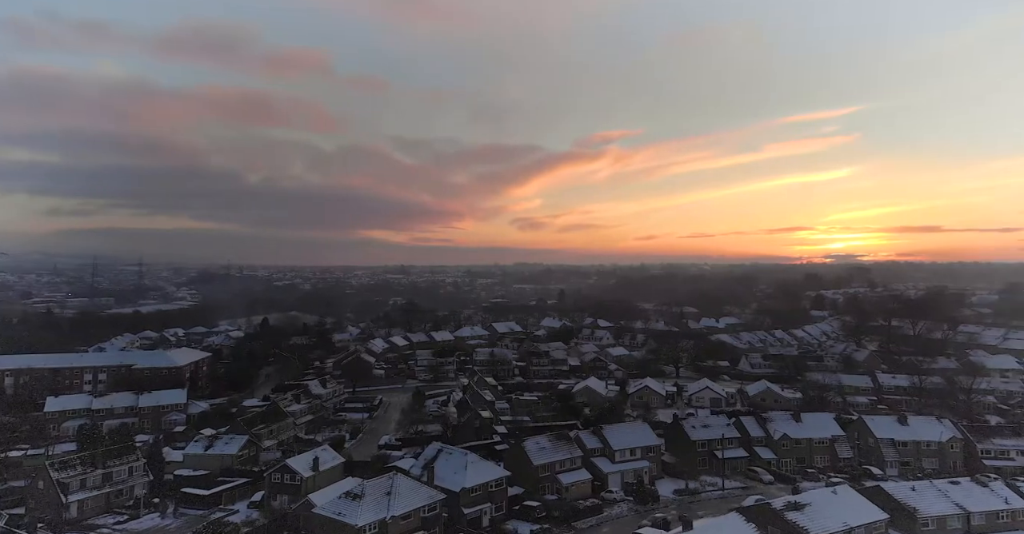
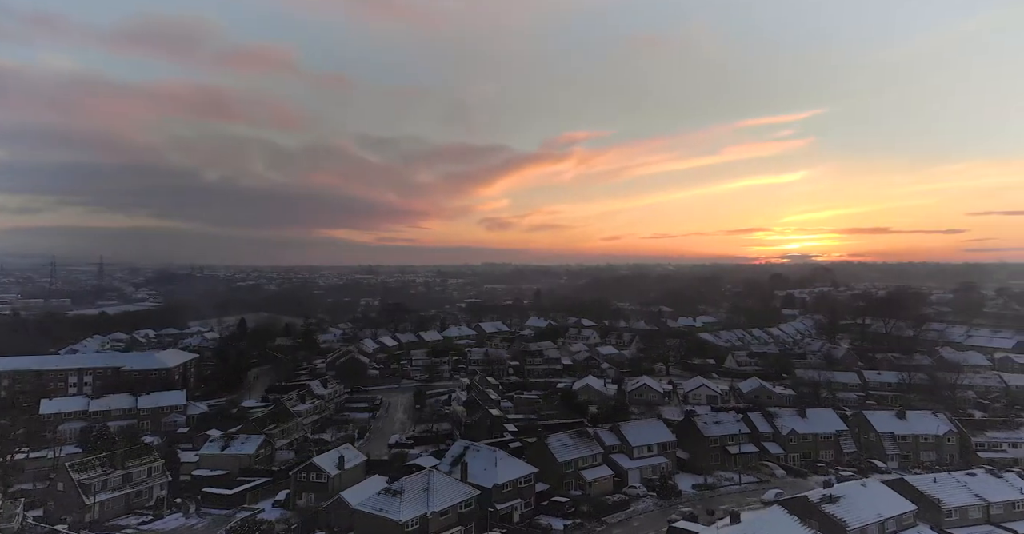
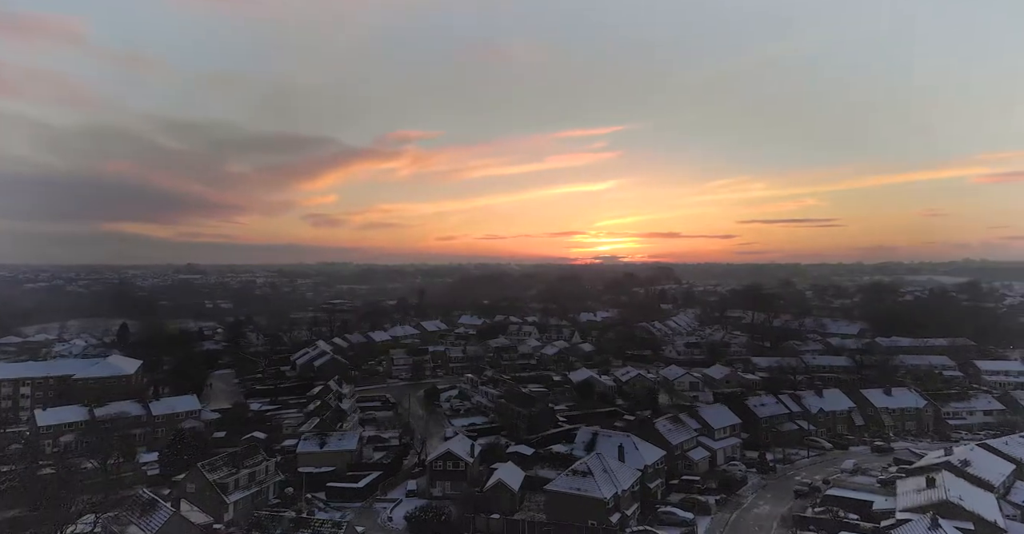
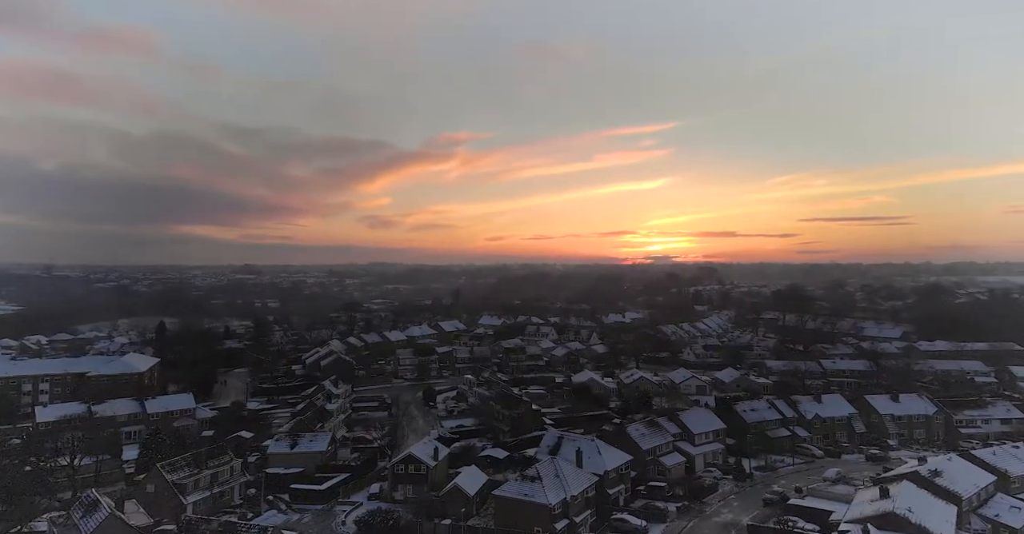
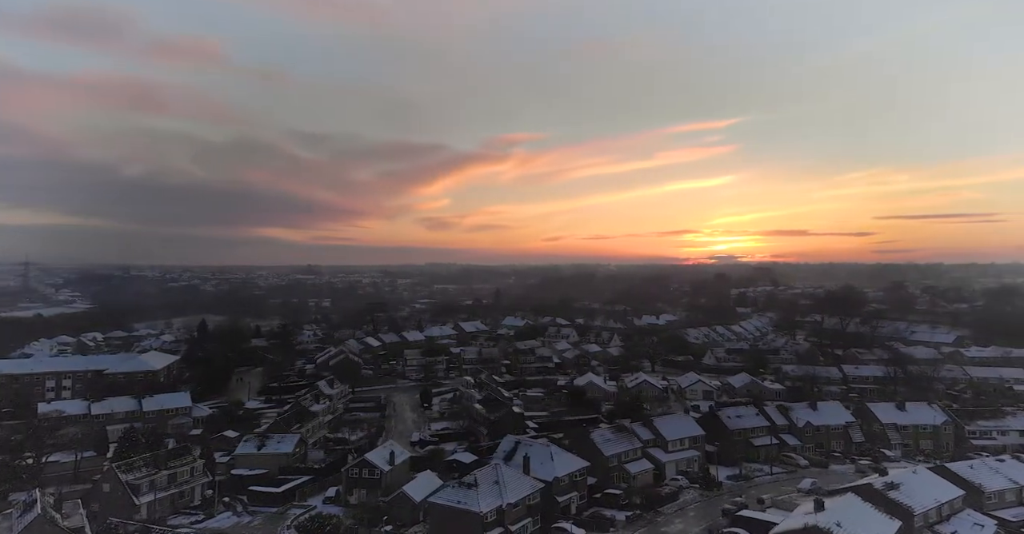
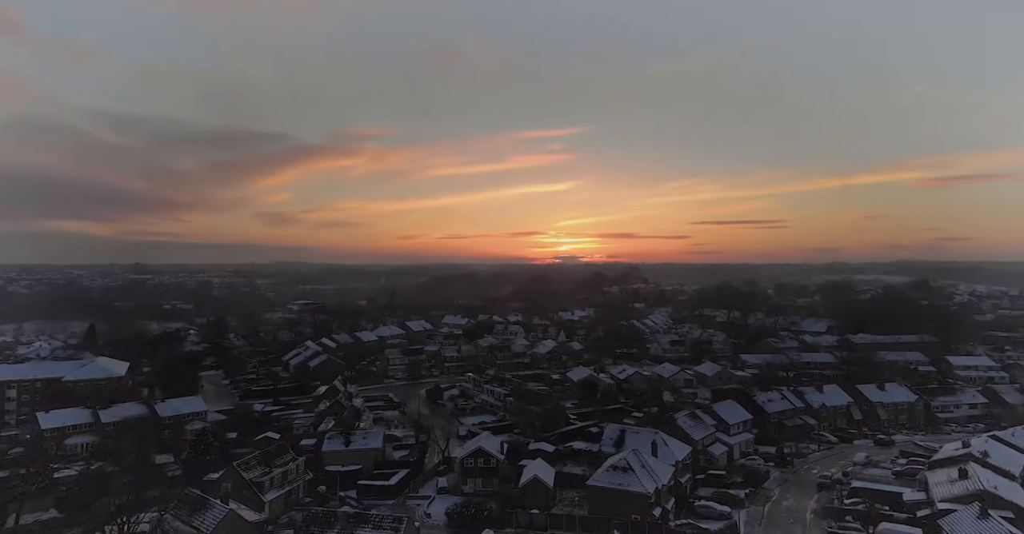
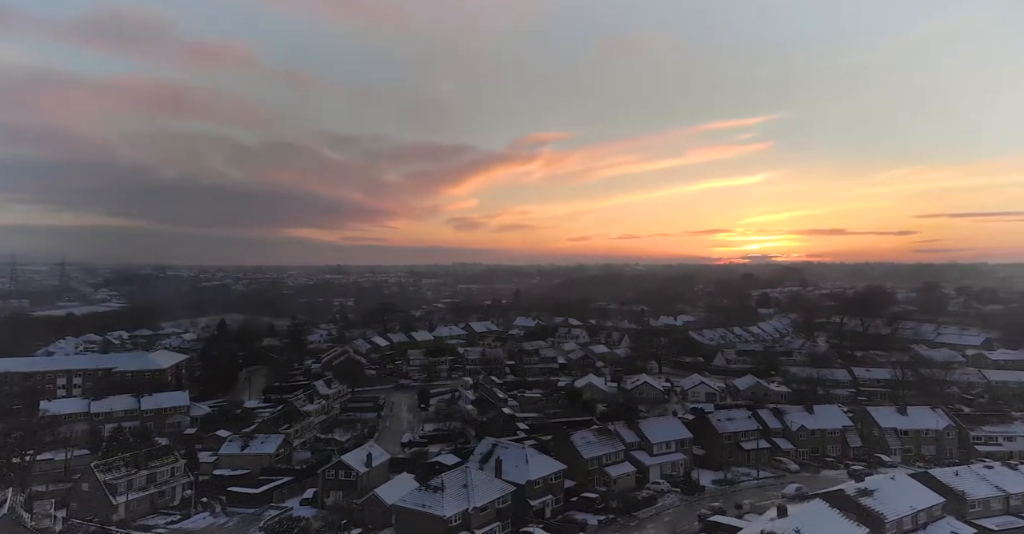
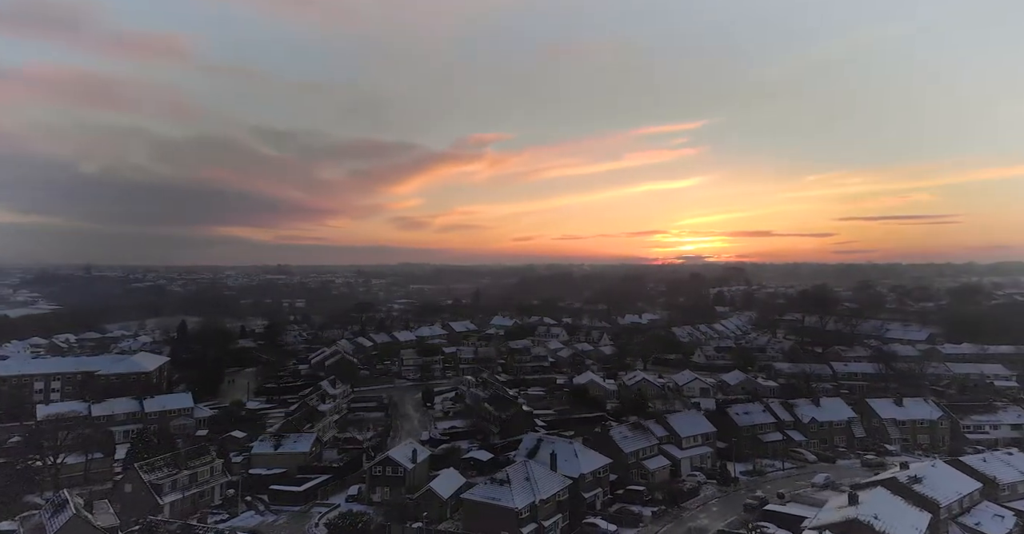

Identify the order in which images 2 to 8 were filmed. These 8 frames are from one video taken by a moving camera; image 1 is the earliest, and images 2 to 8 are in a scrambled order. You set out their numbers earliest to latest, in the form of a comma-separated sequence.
2, 7, 5, 8, 4, 3, 6
